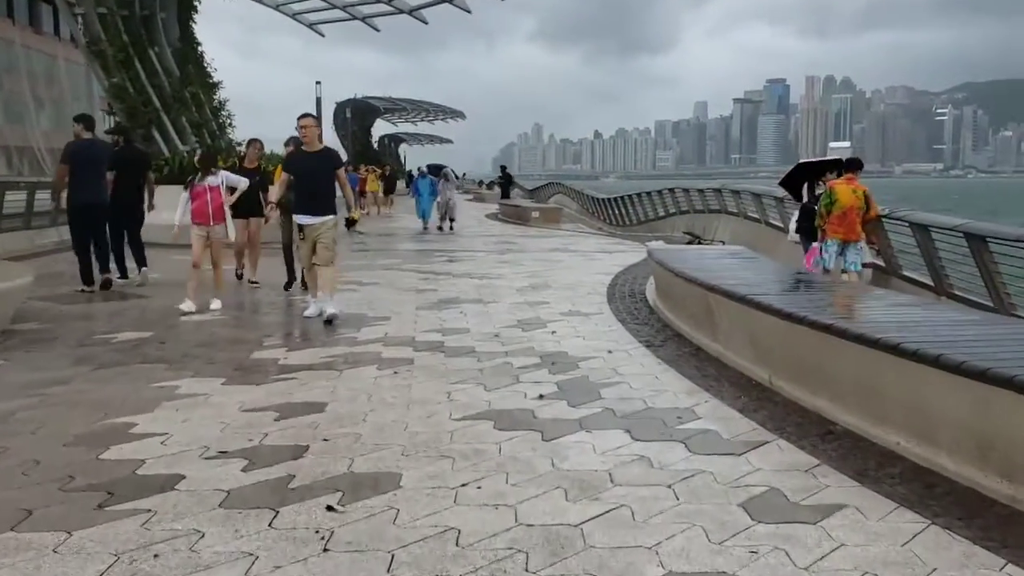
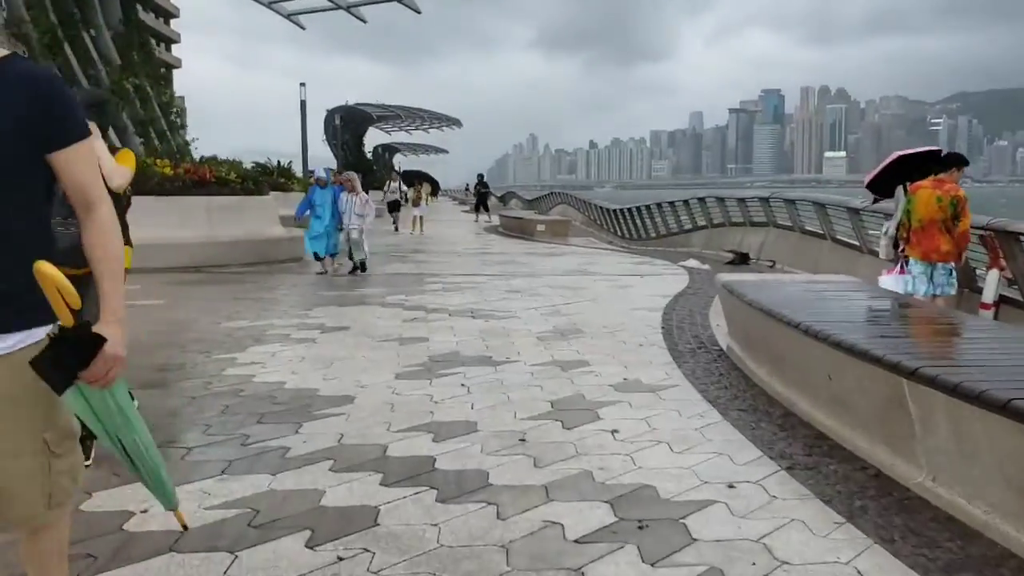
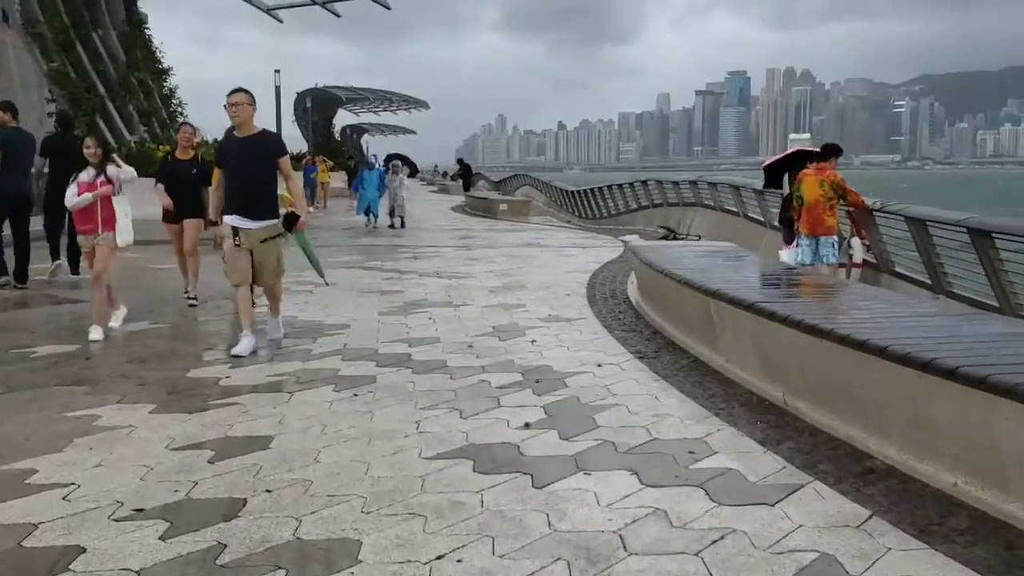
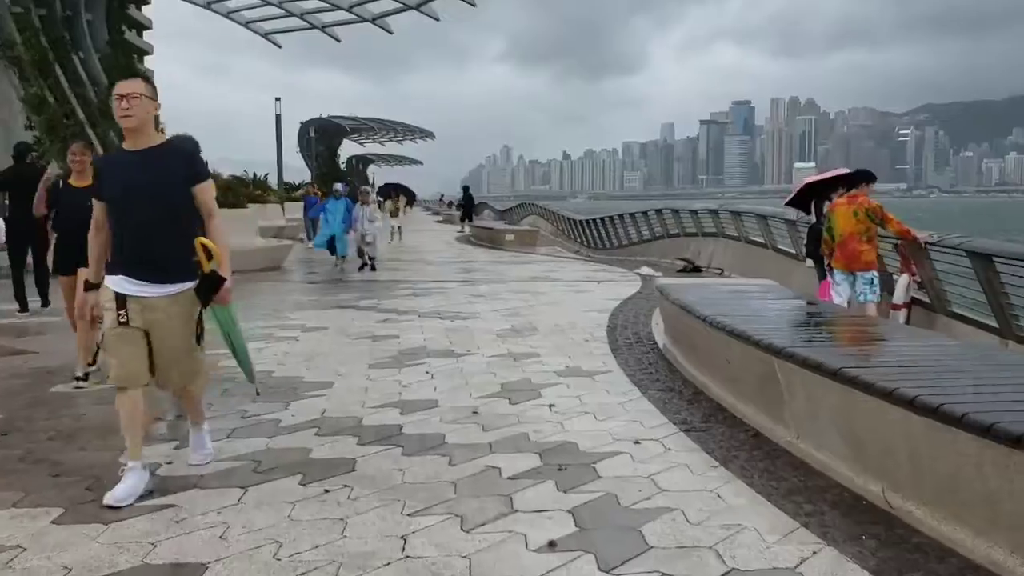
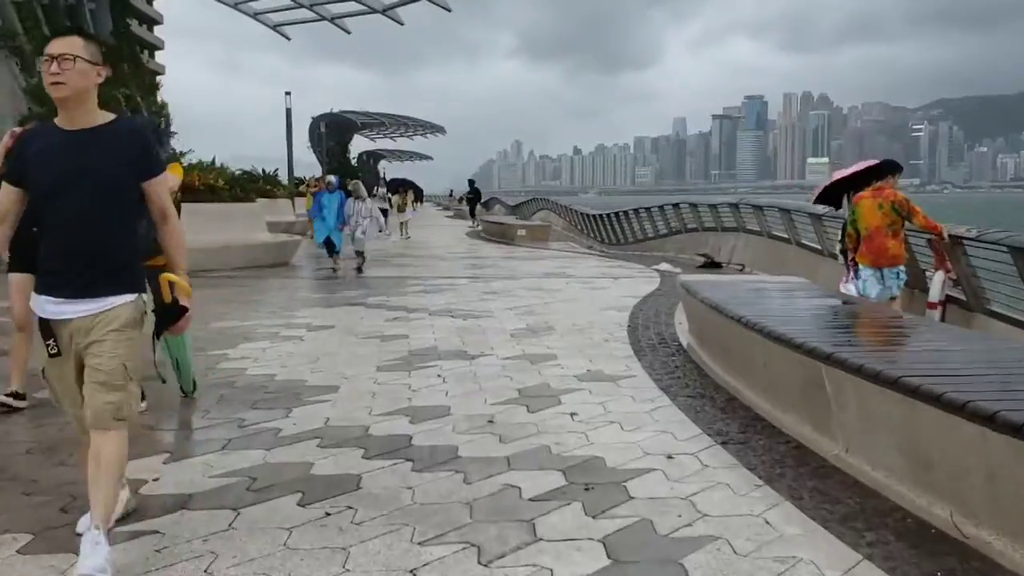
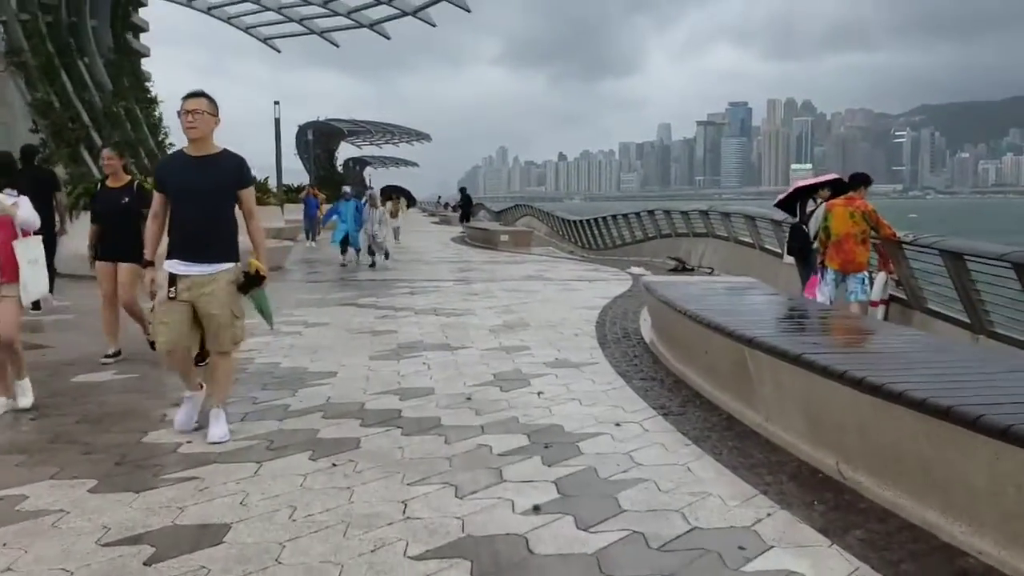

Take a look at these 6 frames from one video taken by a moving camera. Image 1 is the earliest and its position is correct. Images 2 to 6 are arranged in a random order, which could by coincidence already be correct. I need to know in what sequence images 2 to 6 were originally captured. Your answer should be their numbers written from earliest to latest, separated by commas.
3, 6, 4, 5, 2
